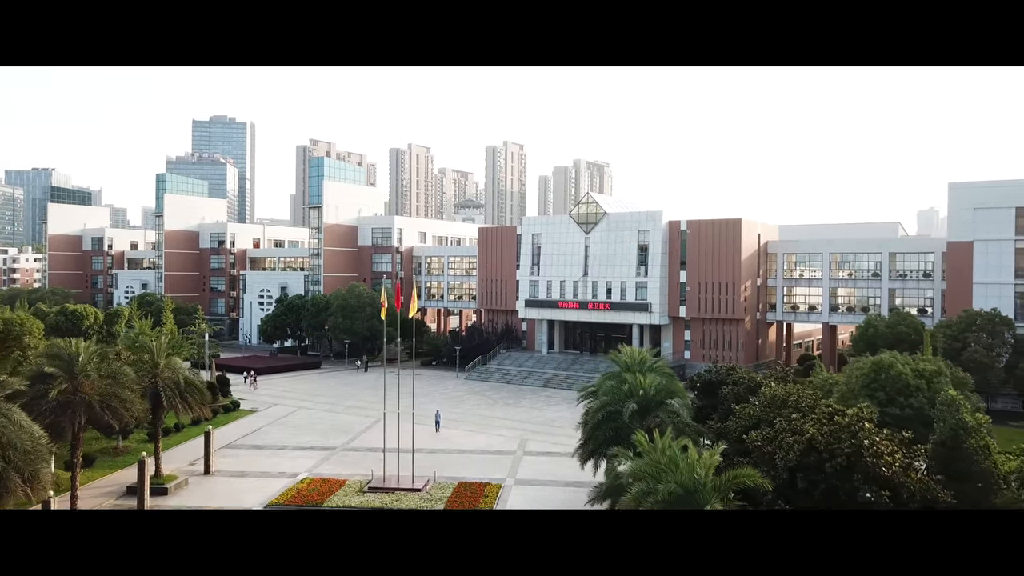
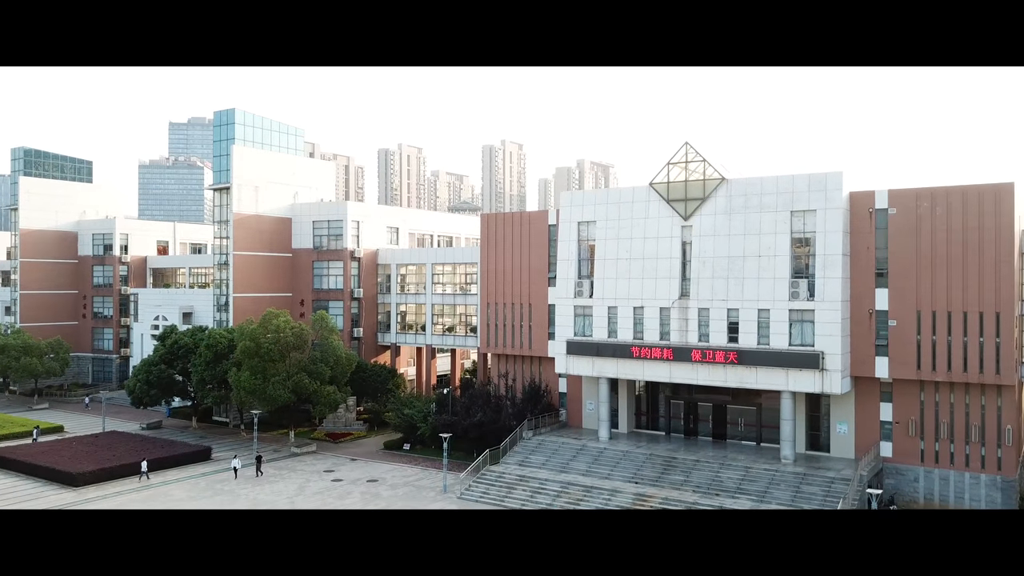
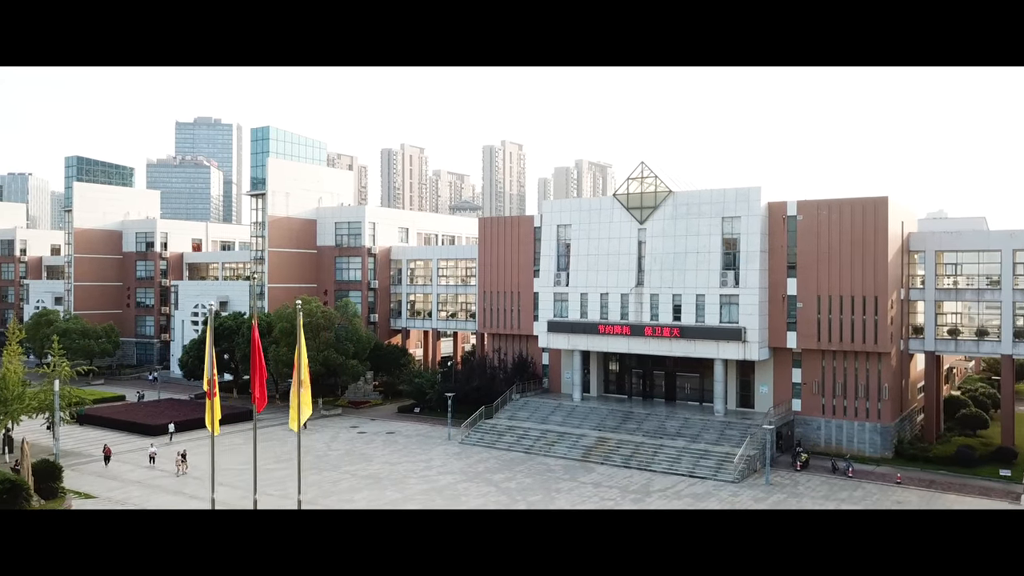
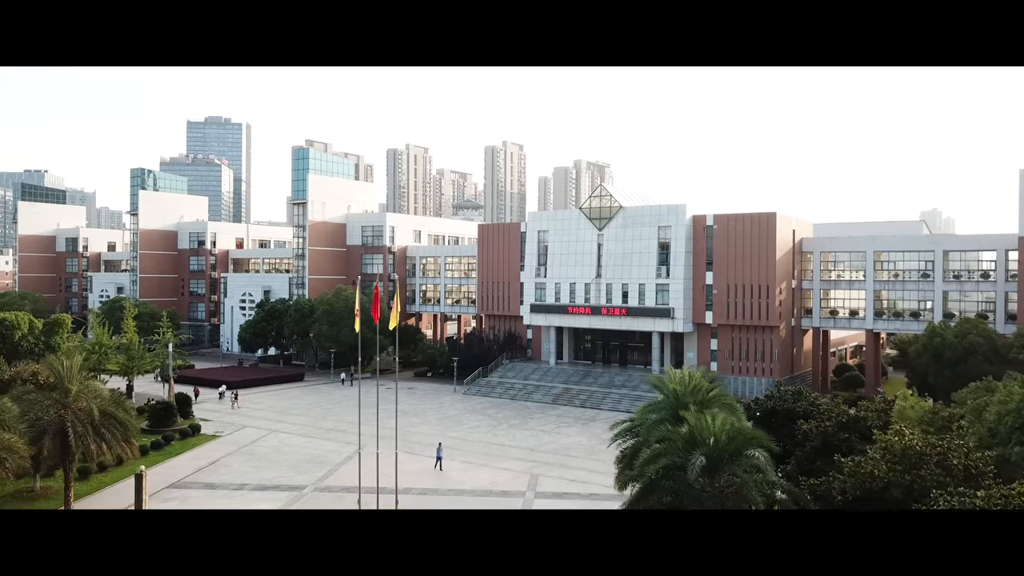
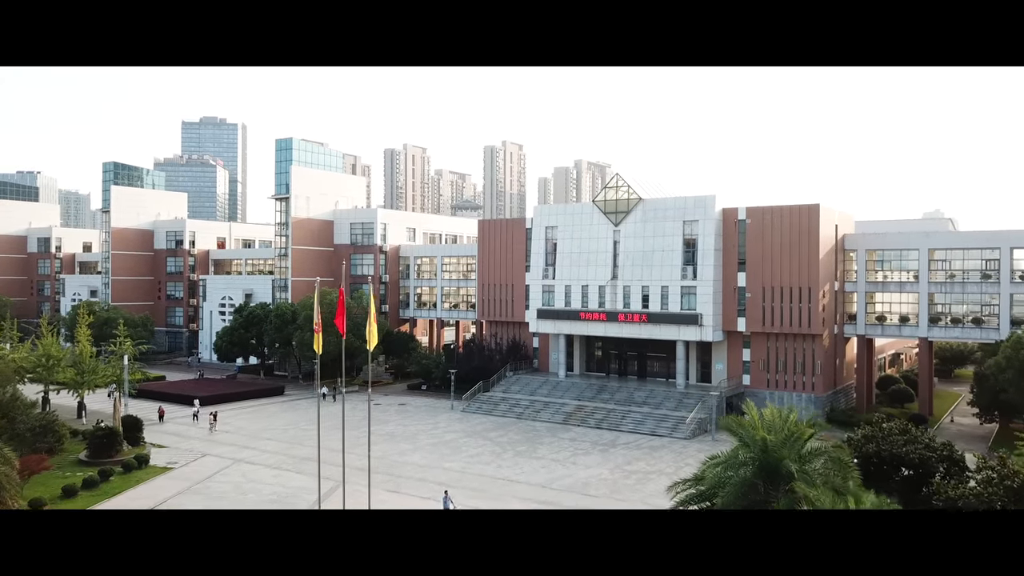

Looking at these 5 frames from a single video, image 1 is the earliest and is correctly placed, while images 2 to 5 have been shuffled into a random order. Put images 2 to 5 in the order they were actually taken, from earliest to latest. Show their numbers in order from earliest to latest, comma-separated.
4, 5, 3, 2
